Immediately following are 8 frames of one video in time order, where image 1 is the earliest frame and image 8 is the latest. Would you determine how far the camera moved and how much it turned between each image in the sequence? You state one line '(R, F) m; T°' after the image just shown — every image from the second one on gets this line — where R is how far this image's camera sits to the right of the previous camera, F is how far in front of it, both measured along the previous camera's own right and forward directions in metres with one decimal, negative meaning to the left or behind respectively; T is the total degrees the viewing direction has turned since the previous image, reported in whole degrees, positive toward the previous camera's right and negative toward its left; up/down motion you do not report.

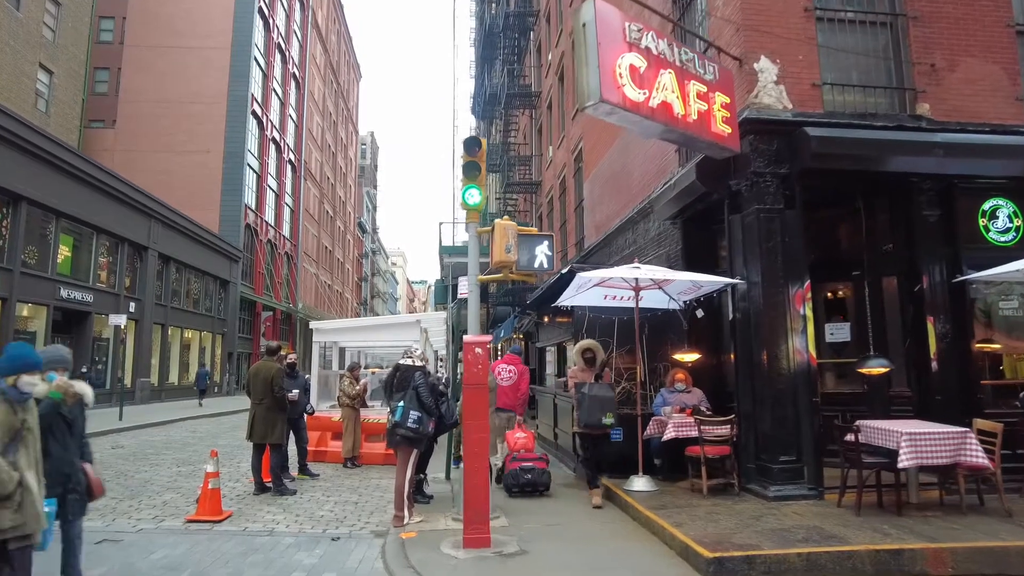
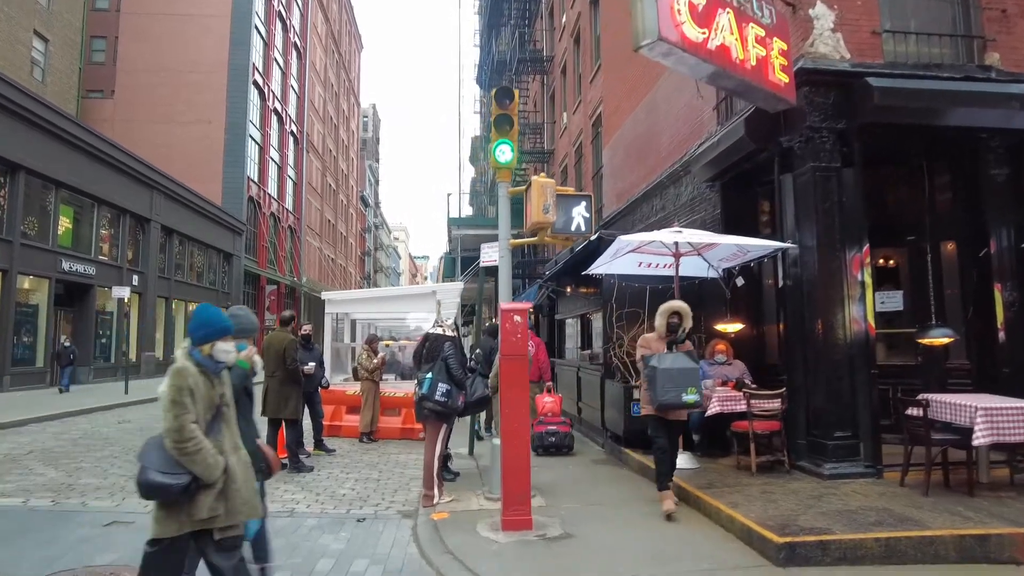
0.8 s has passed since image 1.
(-0.4, +0.5) m; 0°
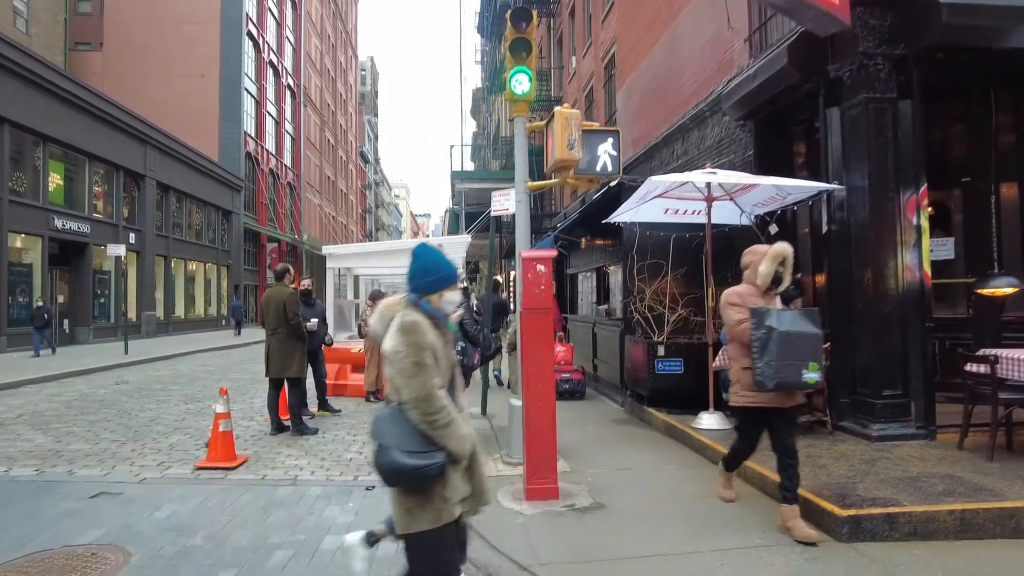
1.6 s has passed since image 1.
(-0.2, +0.6) m; 0°
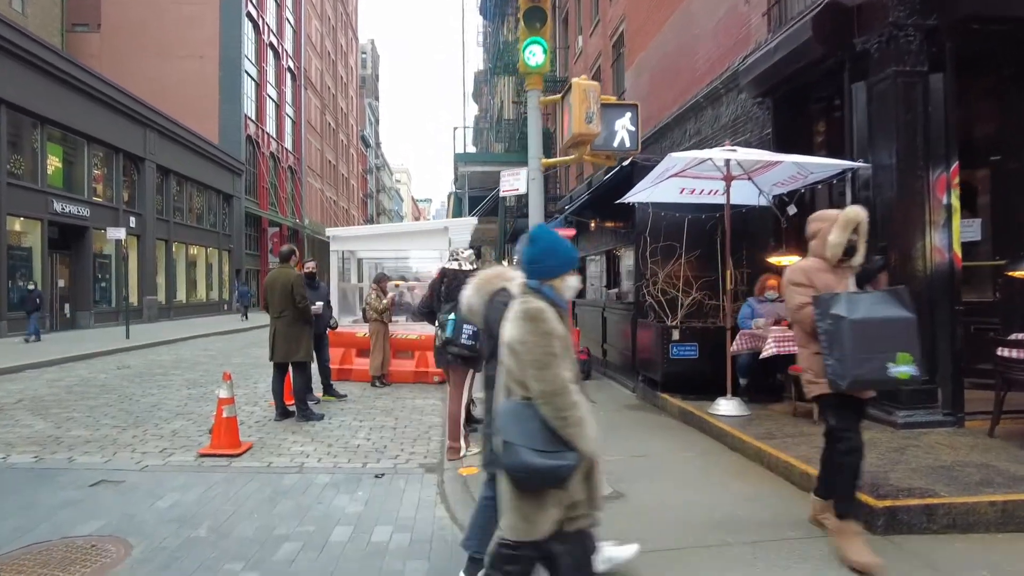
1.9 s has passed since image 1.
(-0.1, +0.2) m; 0°
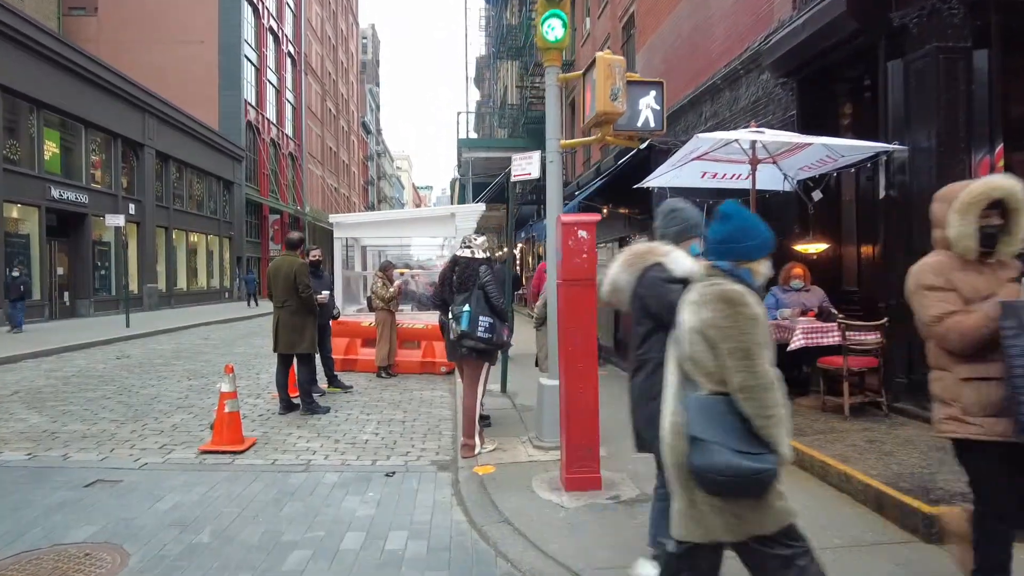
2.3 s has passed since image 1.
(-0.1, +0.3) m; 0°
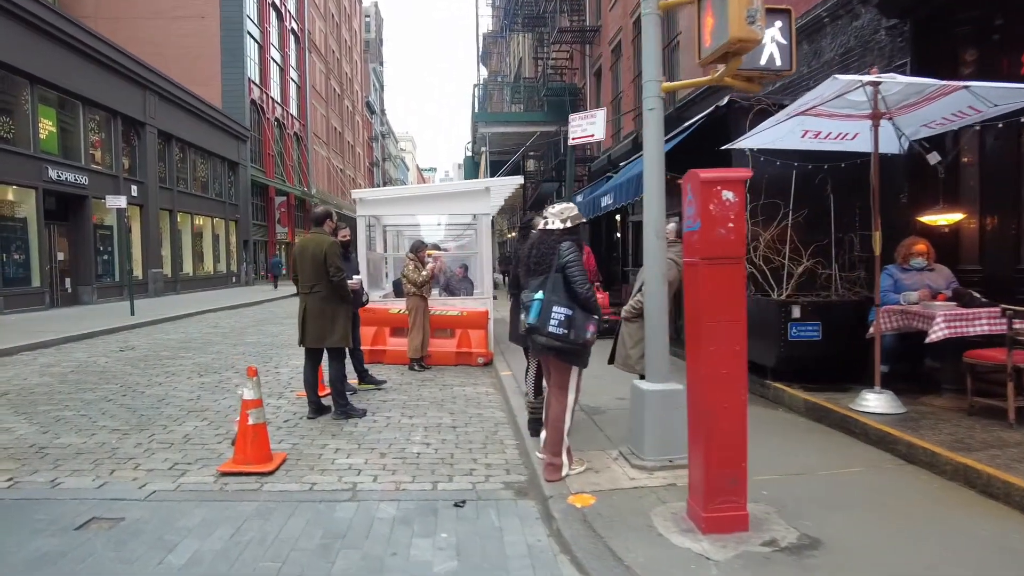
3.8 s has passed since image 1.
(-0.6, +1.1) m; 0°
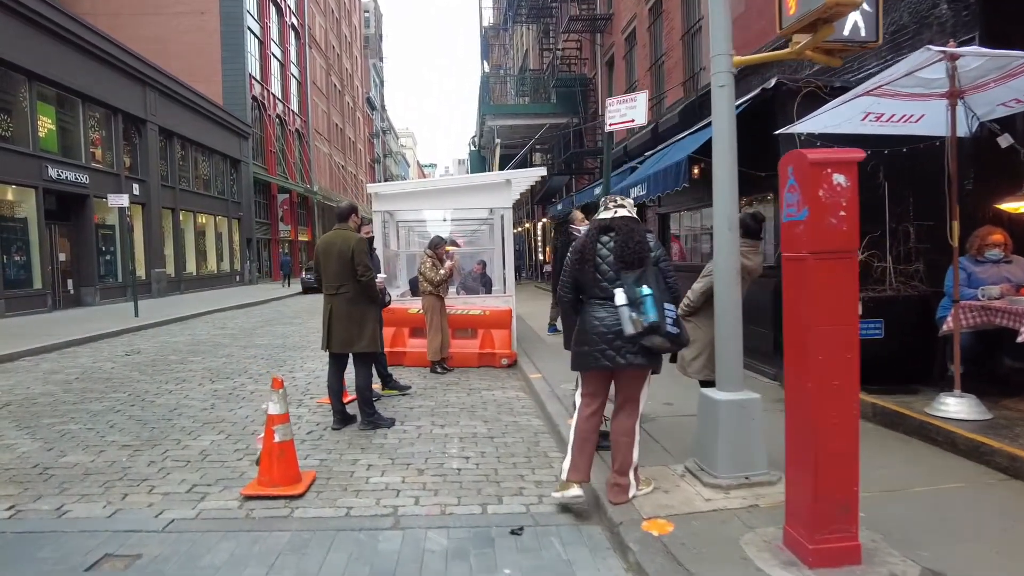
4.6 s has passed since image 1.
(-0.3, +0.5) m; 0°
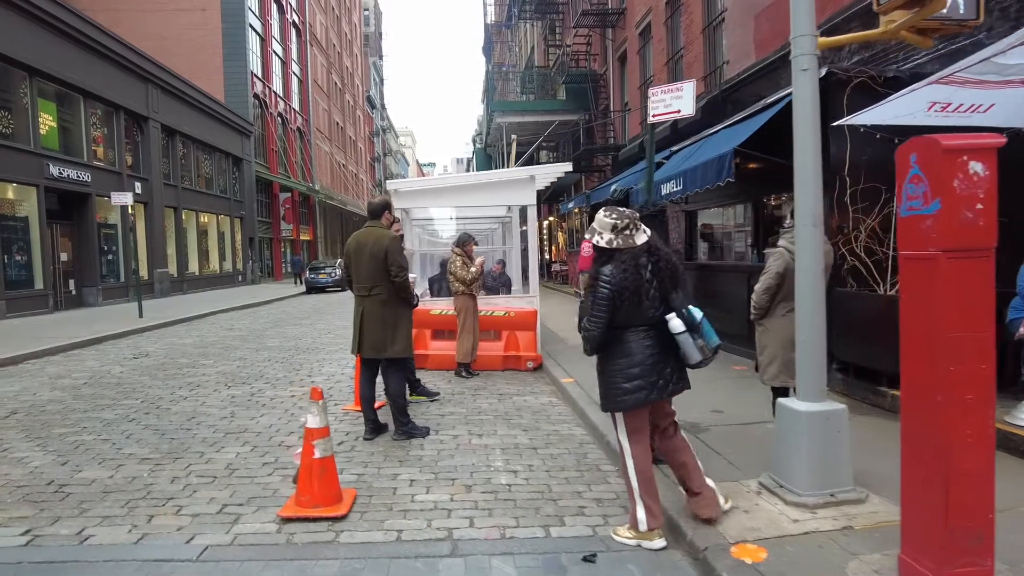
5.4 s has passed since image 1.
(-0.4, +0.4) m; 0°
